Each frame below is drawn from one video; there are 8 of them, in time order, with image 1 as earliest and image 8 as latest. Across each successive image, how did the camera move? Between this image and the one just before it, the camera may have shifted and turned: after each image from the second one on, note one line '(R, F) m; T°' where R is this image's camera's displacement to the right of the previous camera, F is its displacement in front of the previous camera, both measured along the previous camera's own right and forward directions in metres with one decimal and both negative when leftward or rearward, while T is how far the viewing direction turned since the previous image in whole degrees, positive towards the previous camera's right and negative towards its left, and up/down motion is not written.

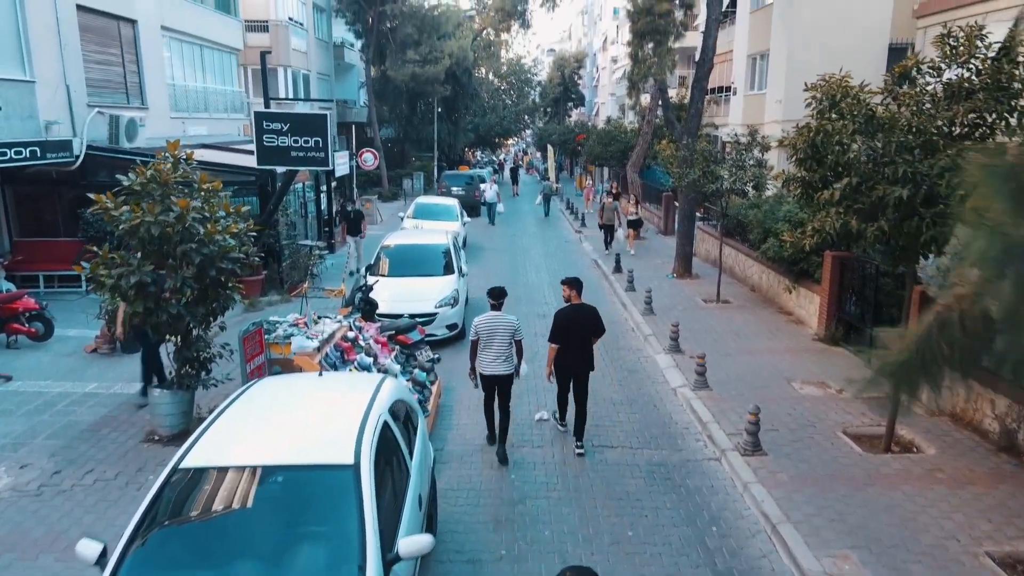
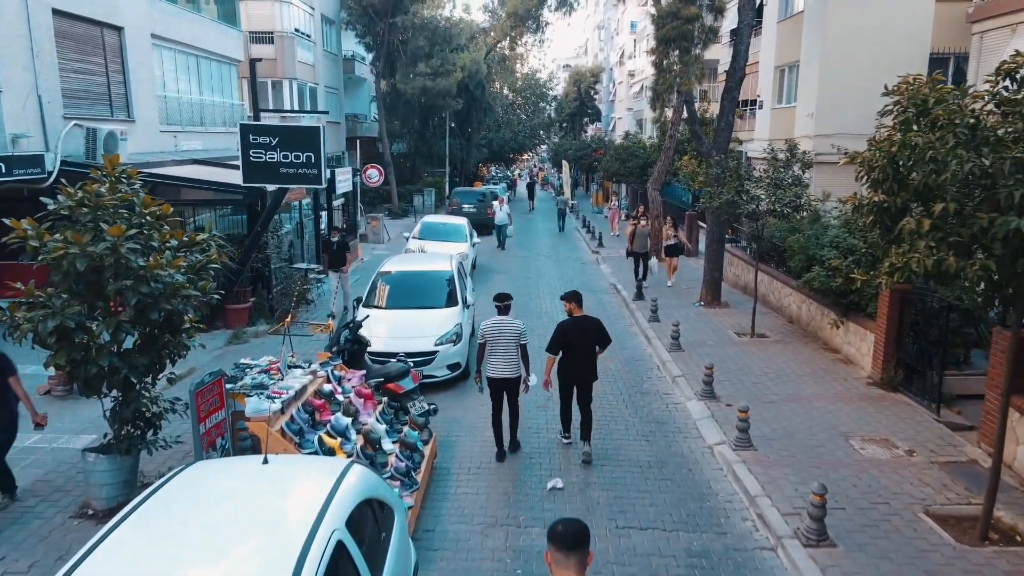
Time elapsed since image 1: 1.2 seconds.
(+0.1, +1.4) m; -1°
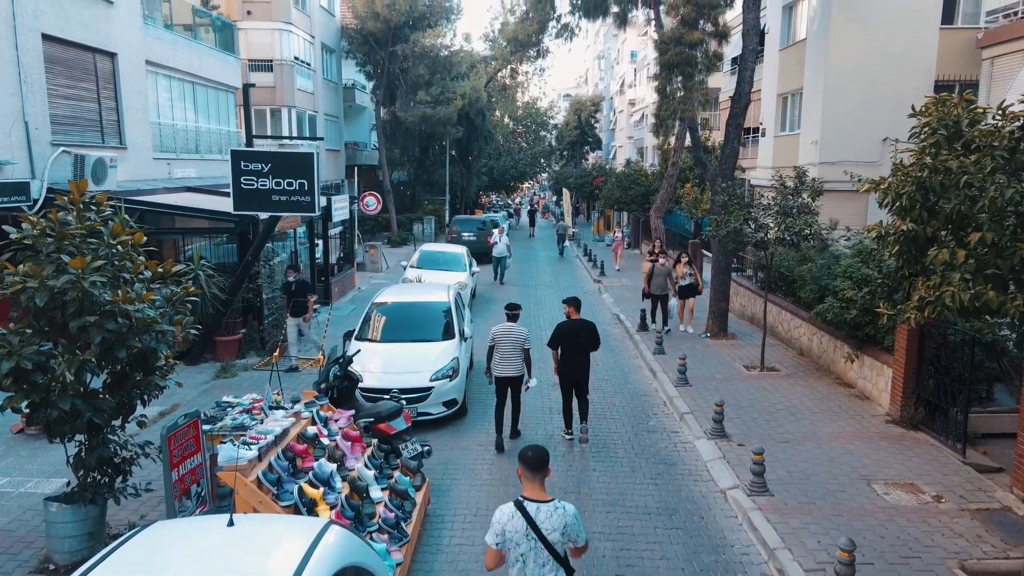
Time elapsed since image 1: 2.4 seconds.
(0.0, +0.5) m; 0°
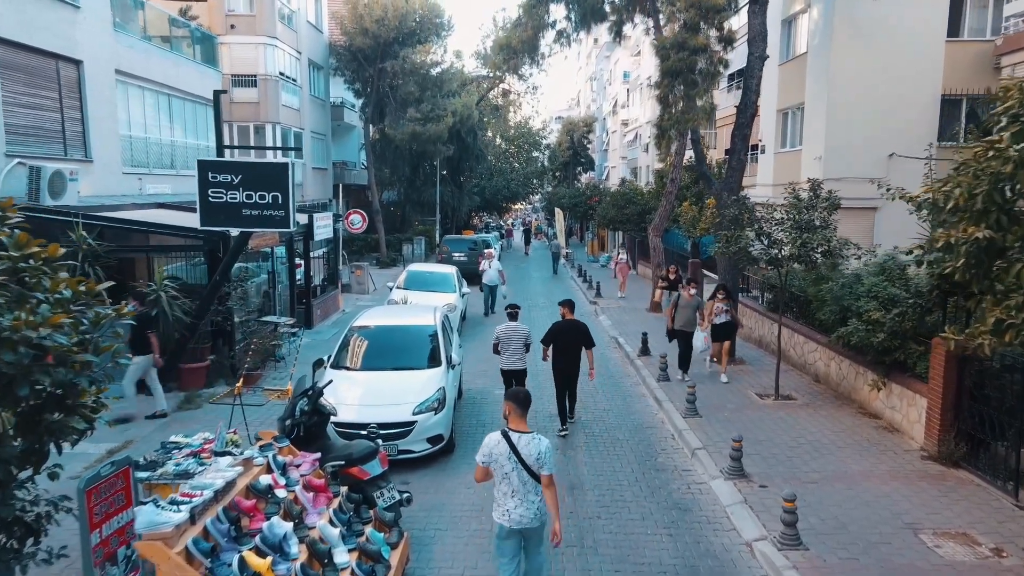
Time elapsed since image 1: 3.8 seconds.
(0.0, +1.0) m; +1°
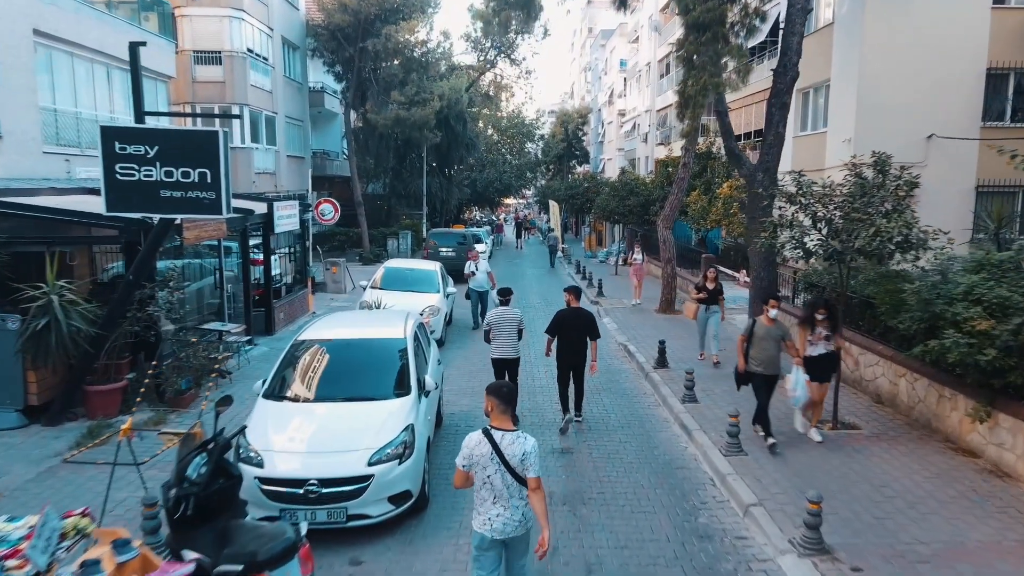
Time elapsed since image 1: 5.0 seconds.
(0.0, +2.3) m; +1°
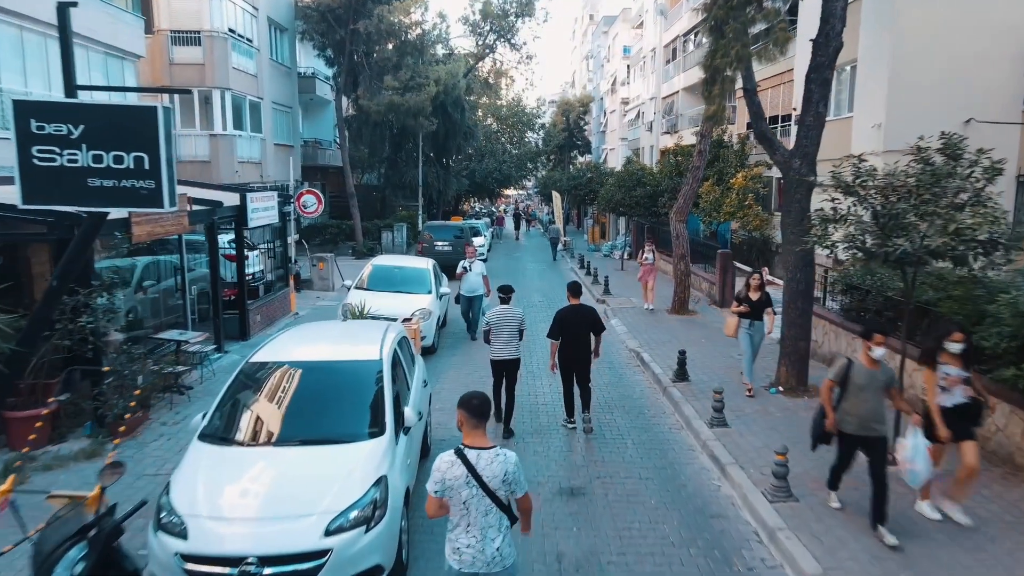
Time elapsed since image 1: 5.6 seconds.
(0.0, +1.5) m; 0°
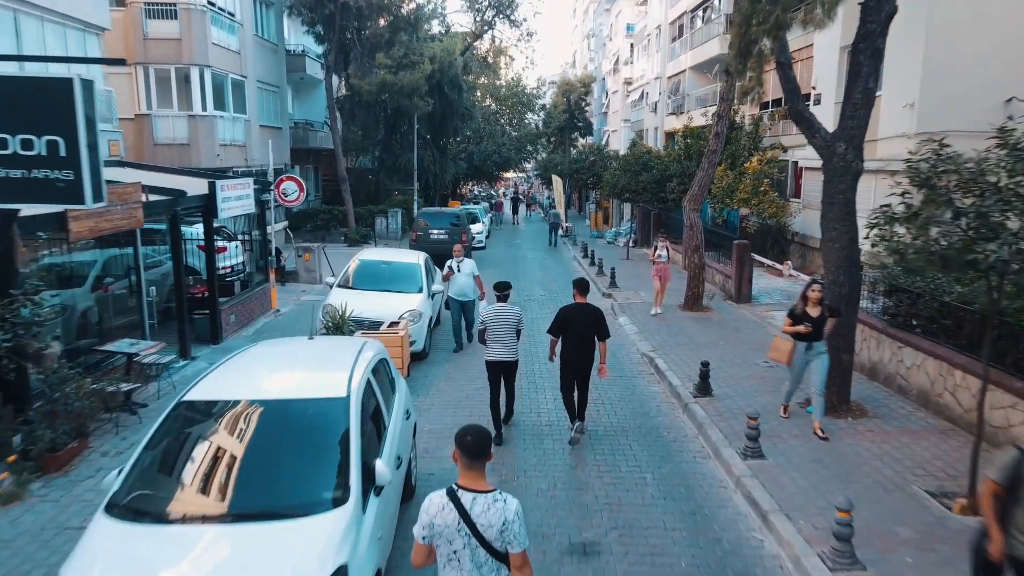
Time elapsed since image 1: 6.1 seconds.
(0.0, +1.3) m; 0°
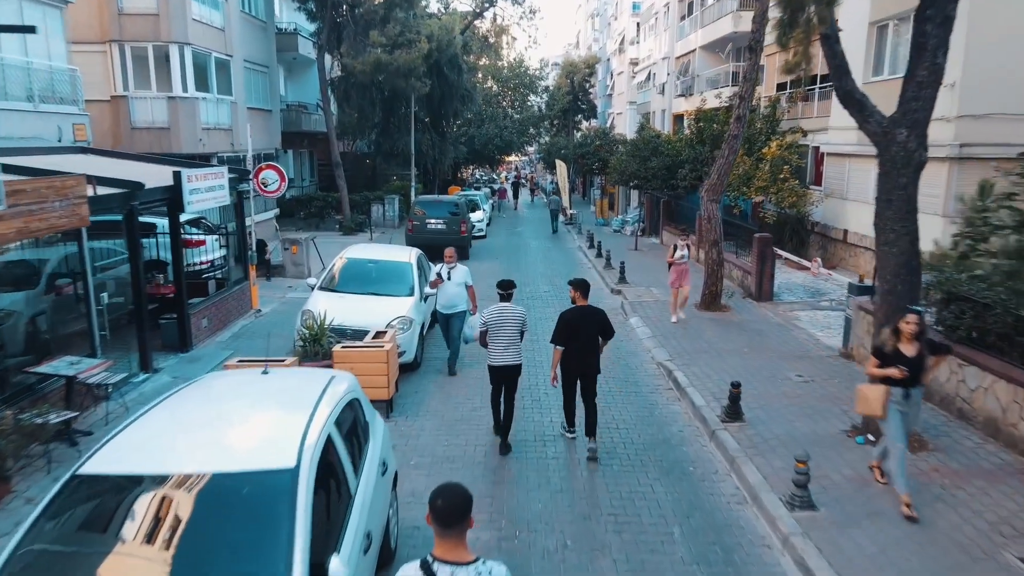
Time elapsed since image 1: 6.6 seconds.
(0.0, +1.3) m; 0°
